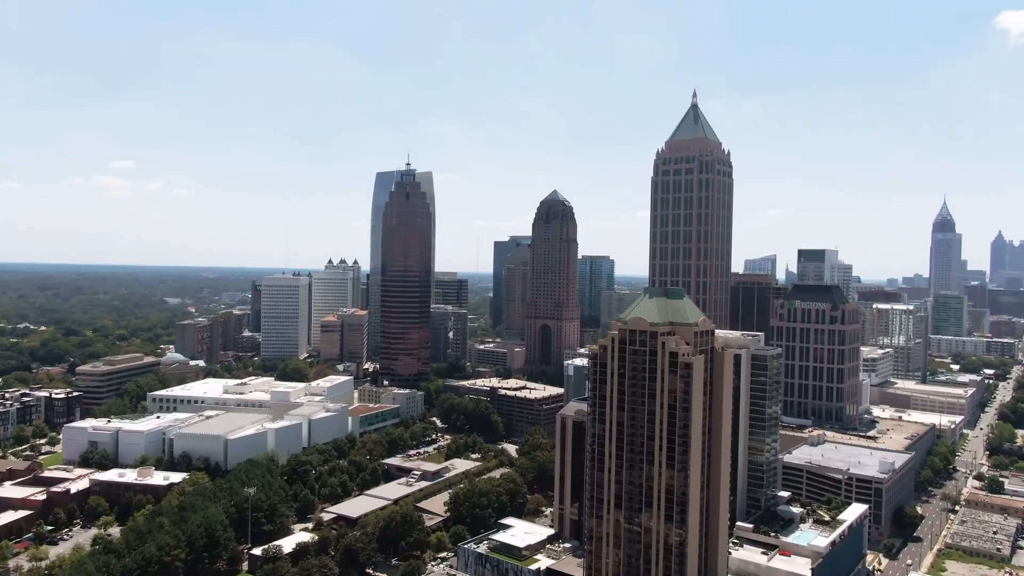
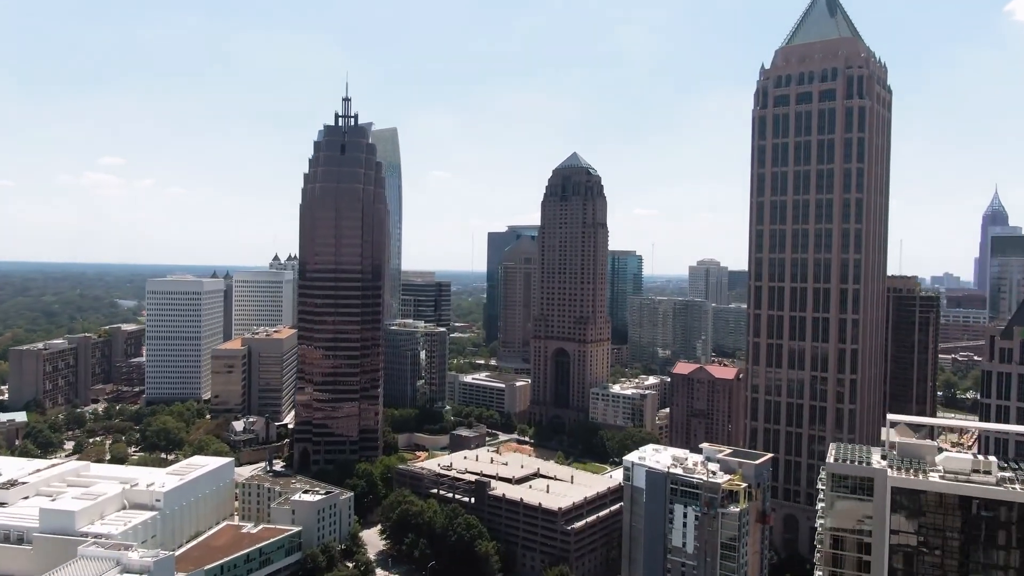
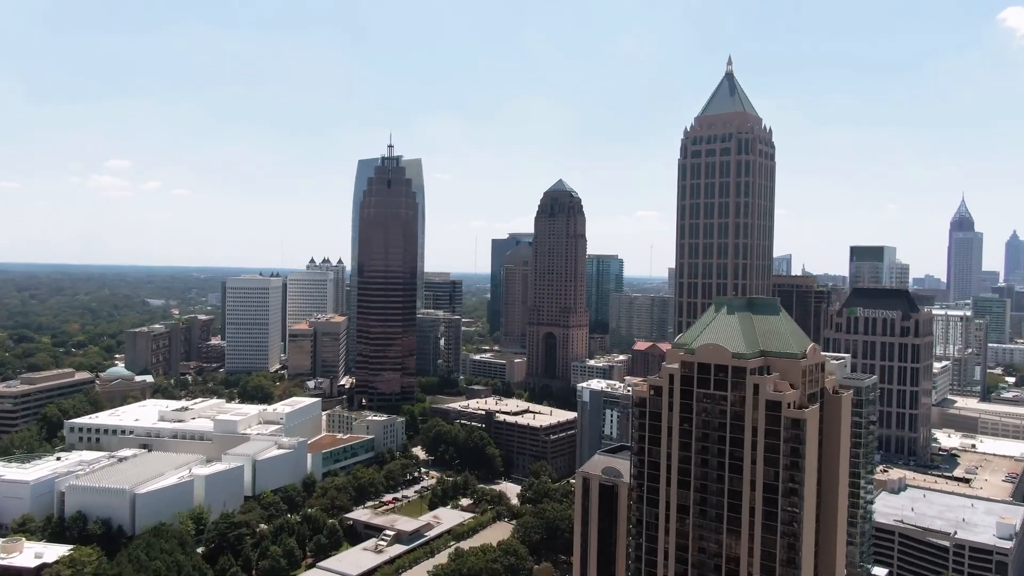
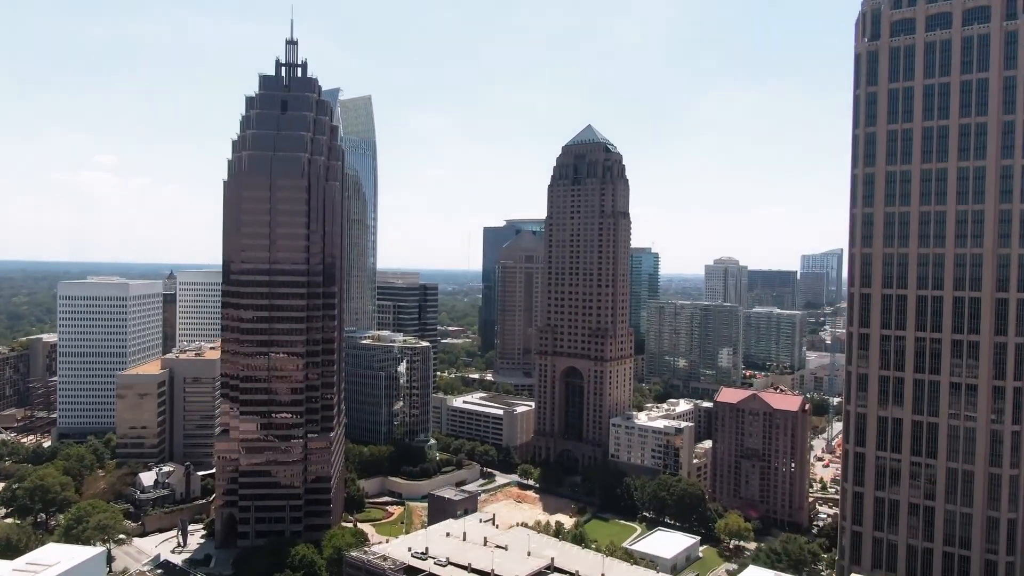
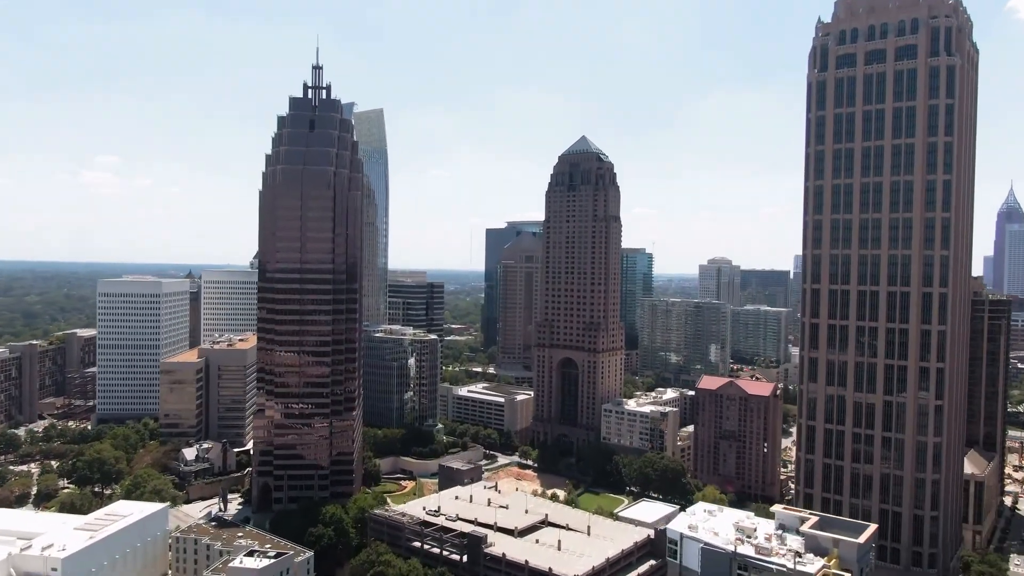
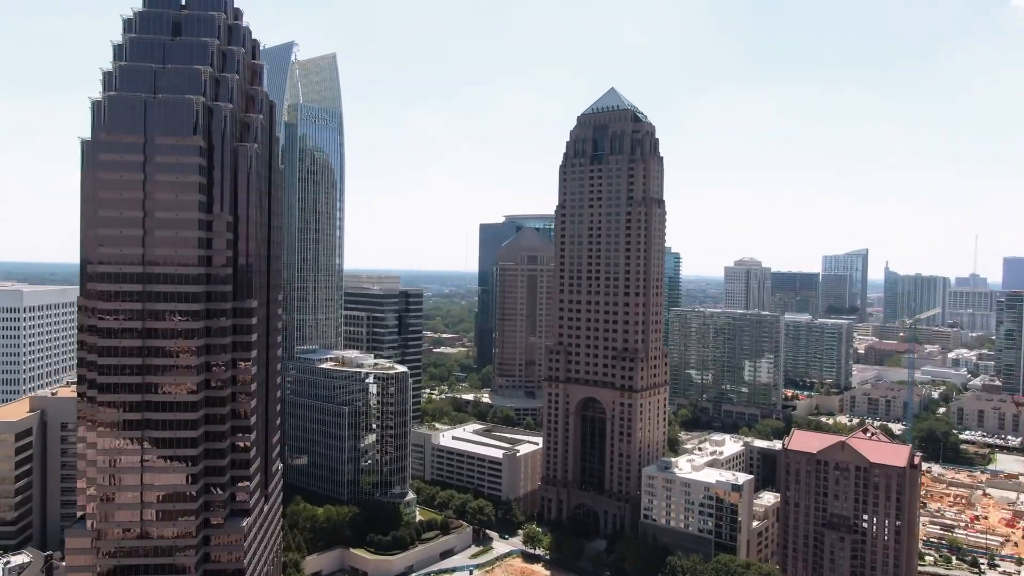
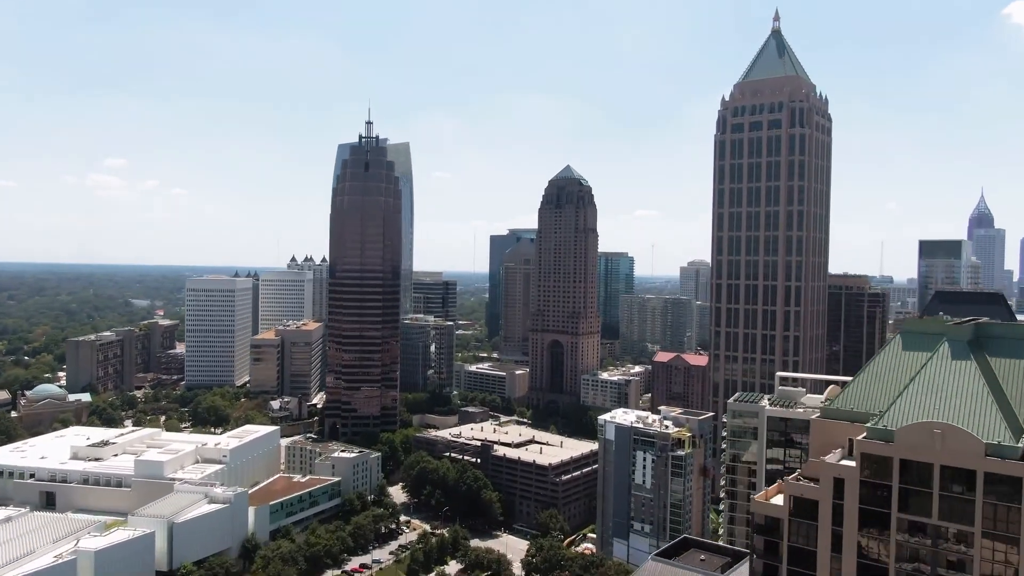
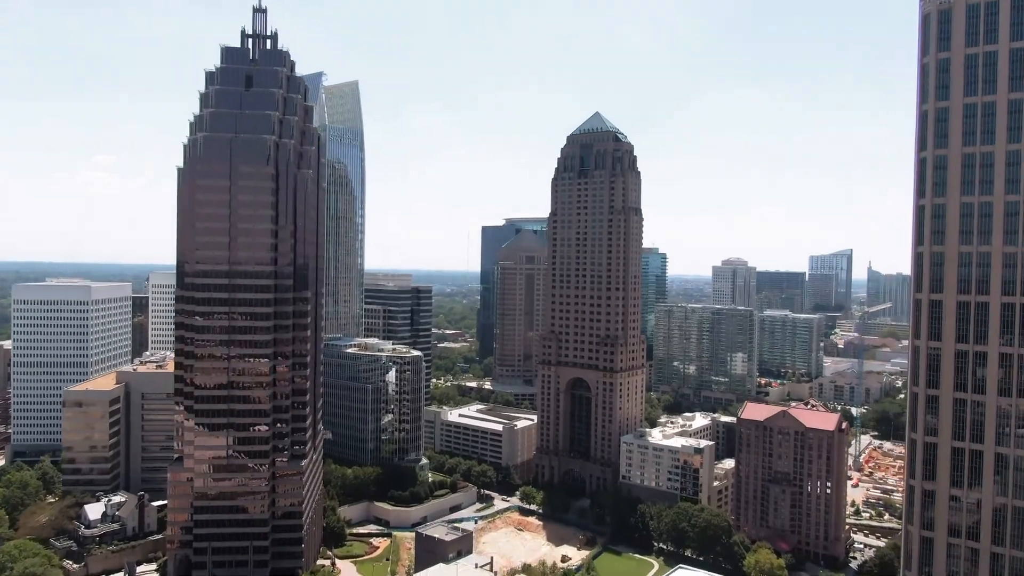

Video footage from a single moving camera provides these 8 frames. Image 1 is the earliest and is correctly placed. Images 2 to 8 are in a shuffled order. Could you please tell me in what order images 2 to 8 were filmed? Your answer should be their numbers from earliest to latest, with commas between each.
3, 7, 2, 5, 4, 8, 6
